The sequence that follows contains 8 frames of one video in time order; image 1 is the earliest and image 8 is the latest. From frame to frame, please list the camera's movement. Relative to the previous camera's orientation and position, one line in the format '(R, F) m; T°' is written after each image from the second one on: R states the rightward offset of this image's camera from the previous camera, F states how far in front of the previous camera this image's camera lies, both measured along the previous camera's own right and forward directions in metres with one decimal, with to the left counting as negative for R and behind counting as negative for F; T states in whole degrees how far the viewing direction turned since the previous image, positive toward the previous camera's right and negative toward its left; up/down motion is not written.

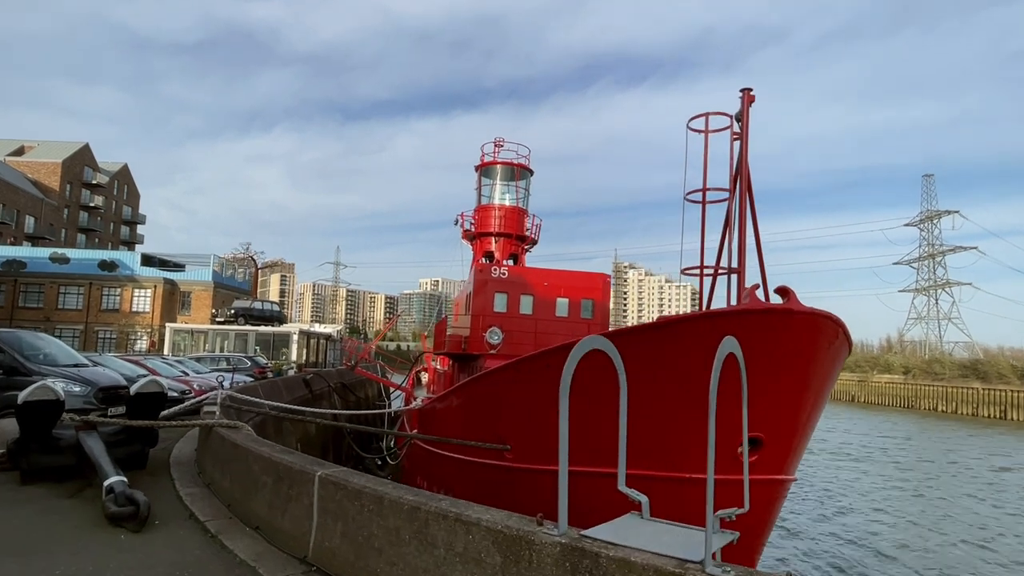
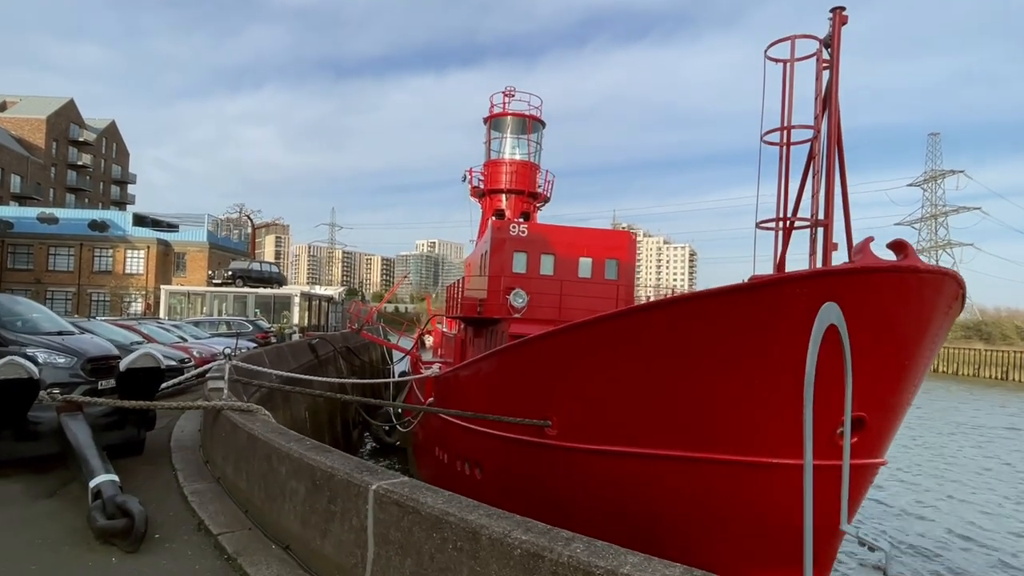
(-0.4, +0.8) m; 0°
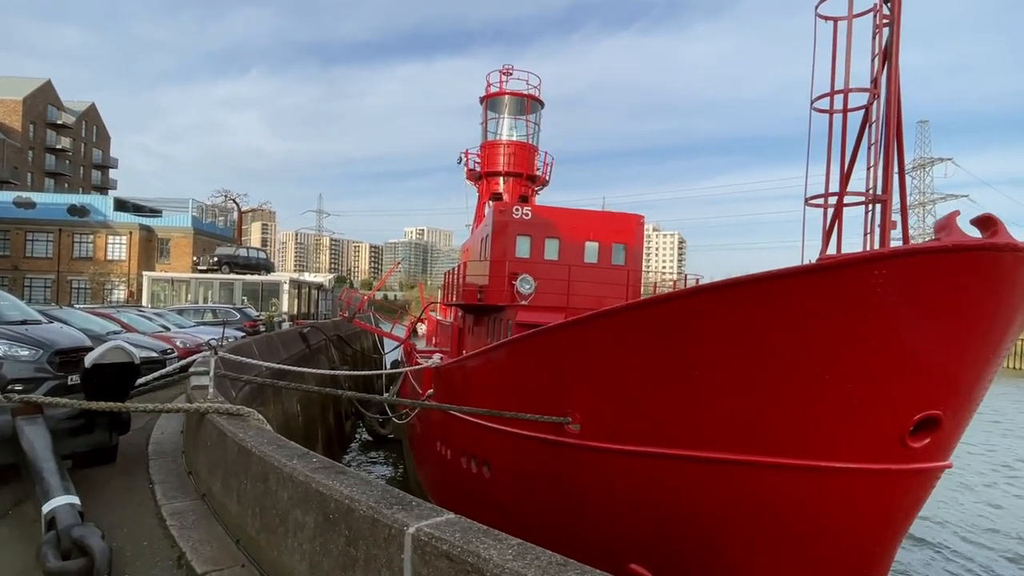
(-0.2, +0.6) m; +1°
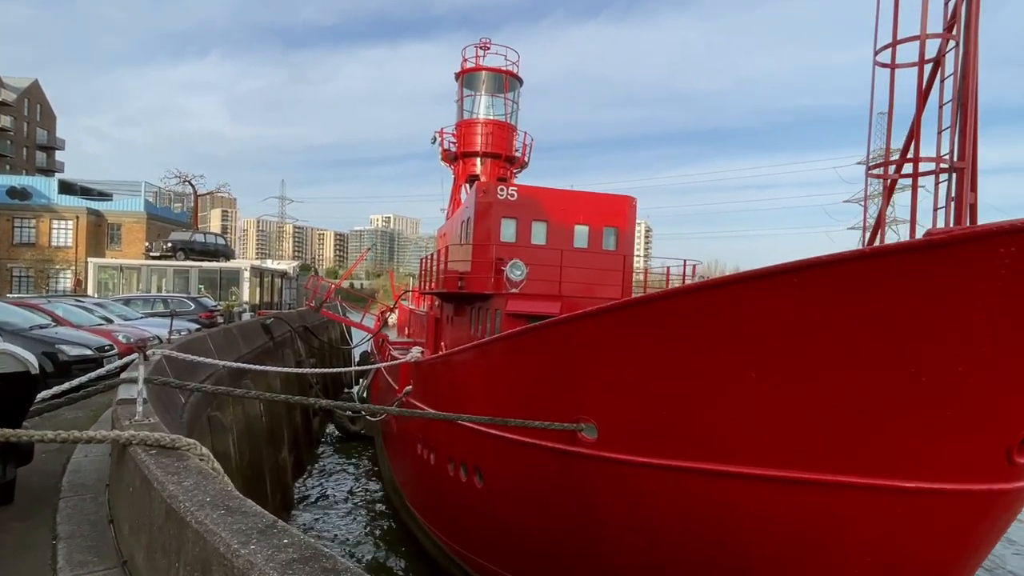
(-0.3, +0.8) m; +3°
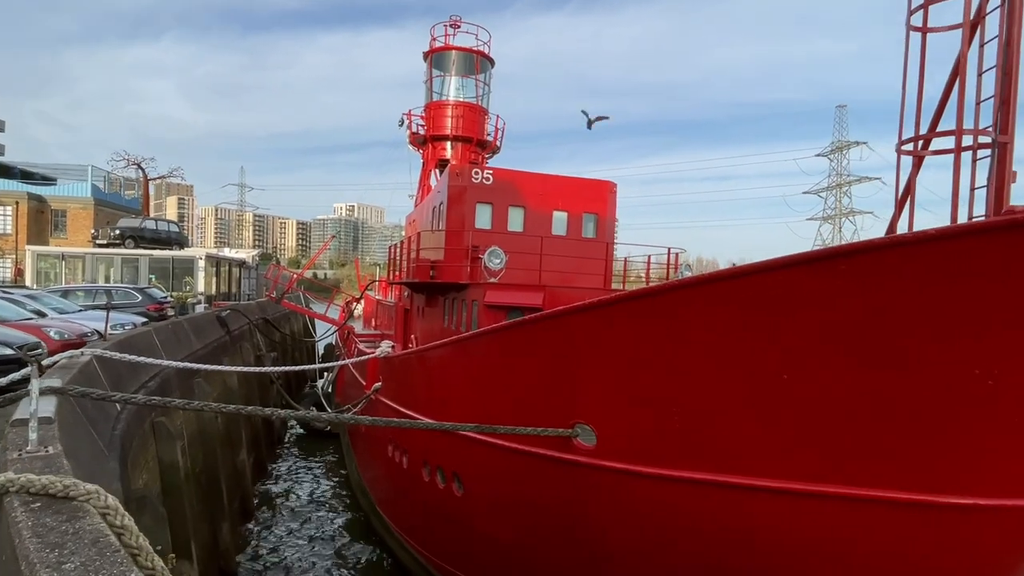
(-0.1, +0.6) m; +3°
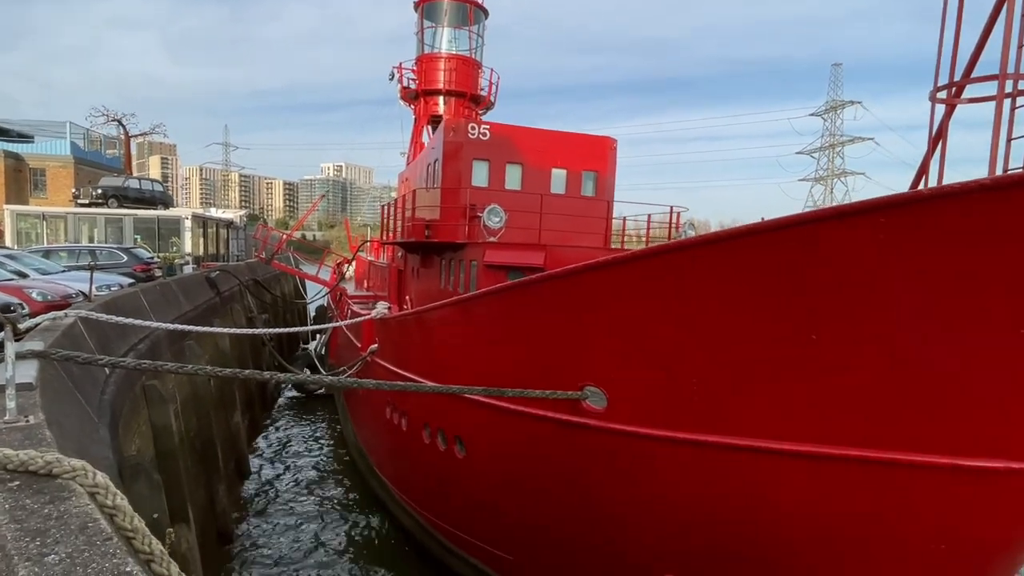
(-0.1, +0.2) m; +1°
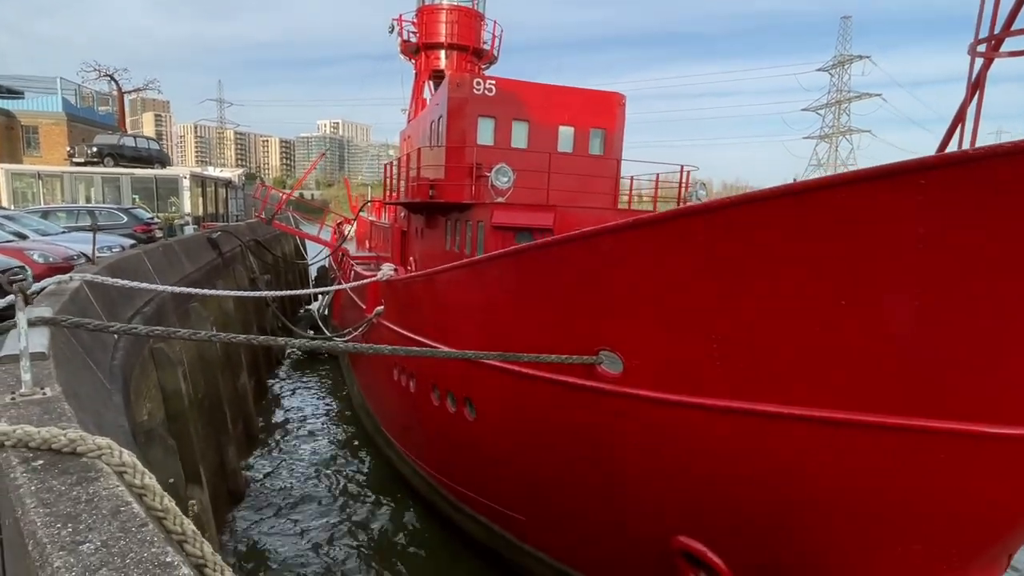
(-0.1, +0.1) m; 0°
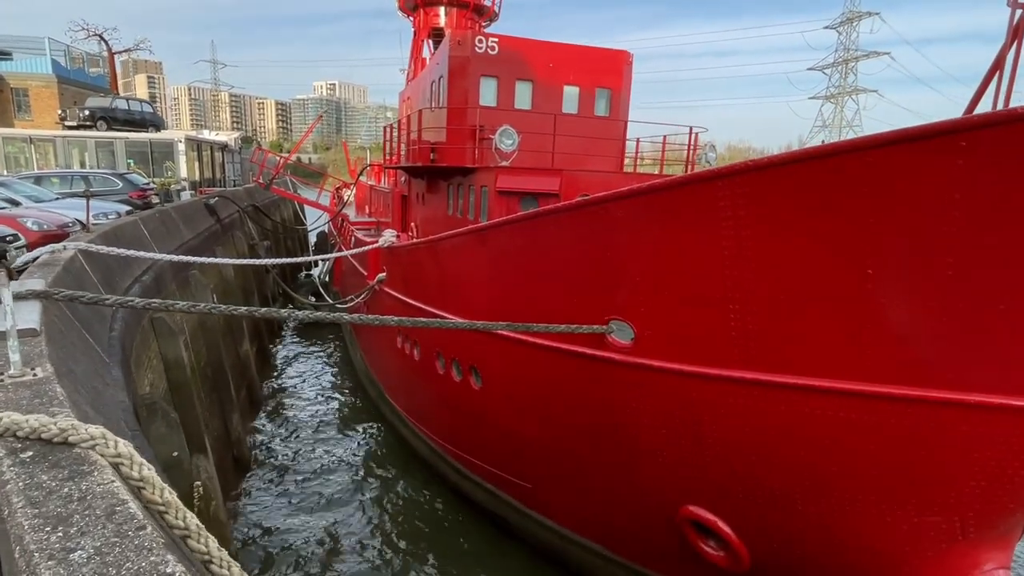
(-0.1, +0.1) m; 0°
